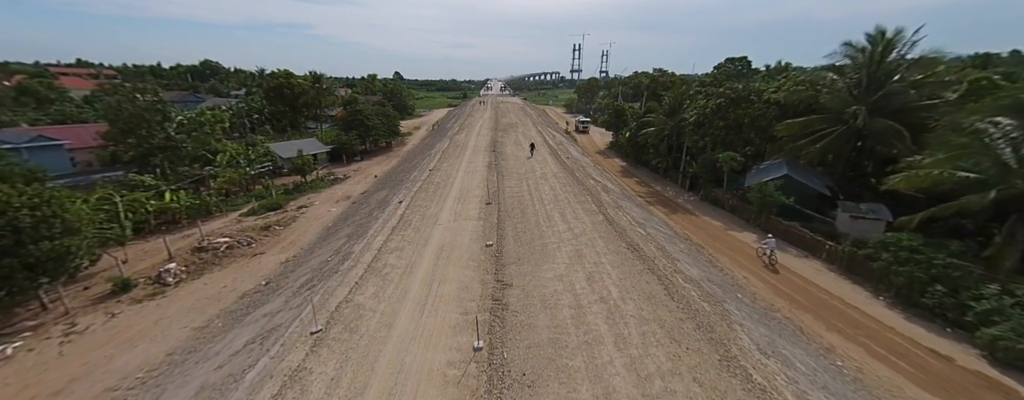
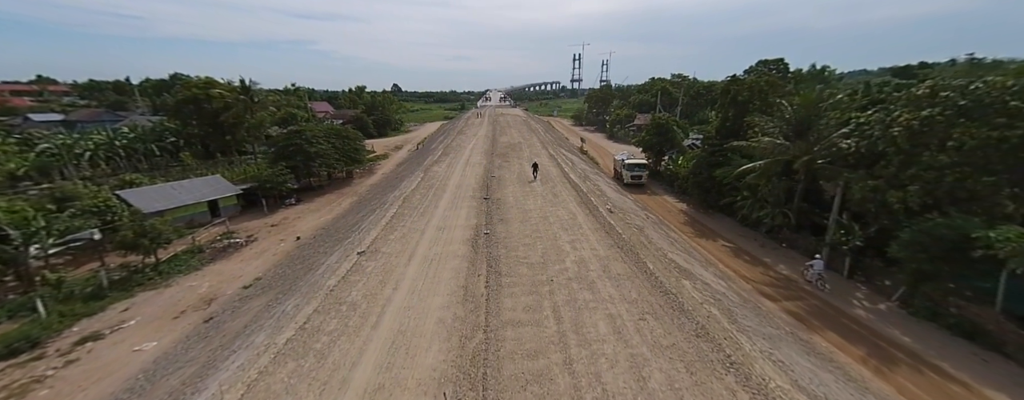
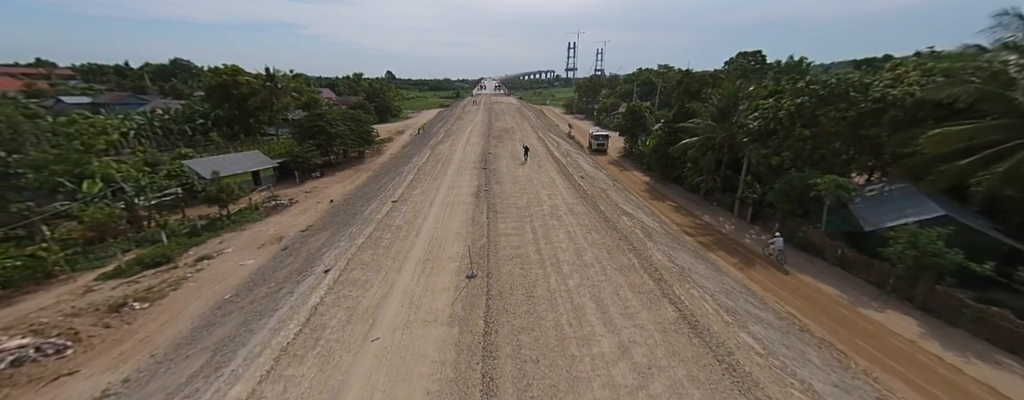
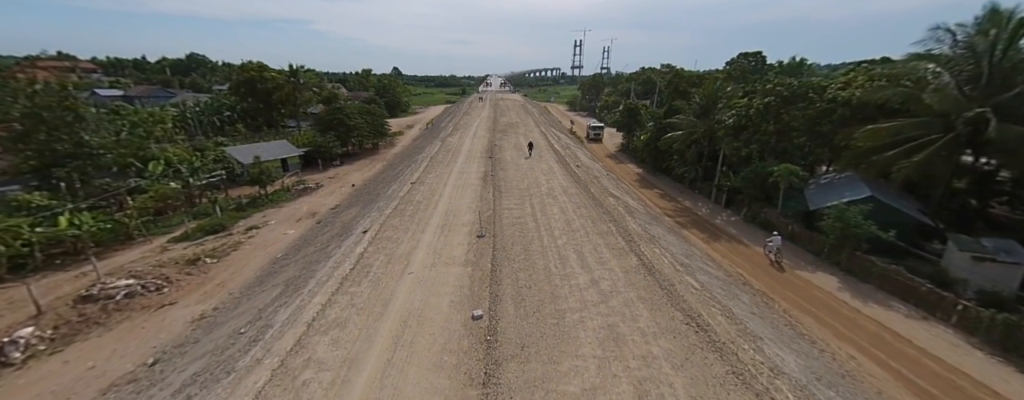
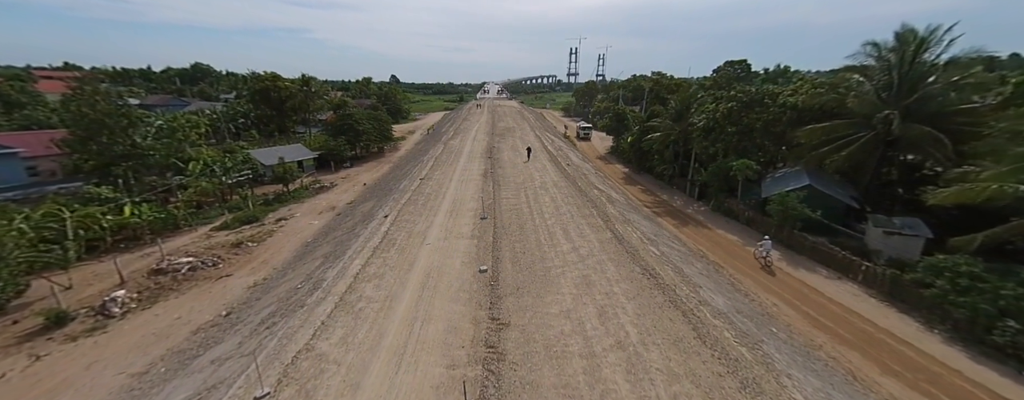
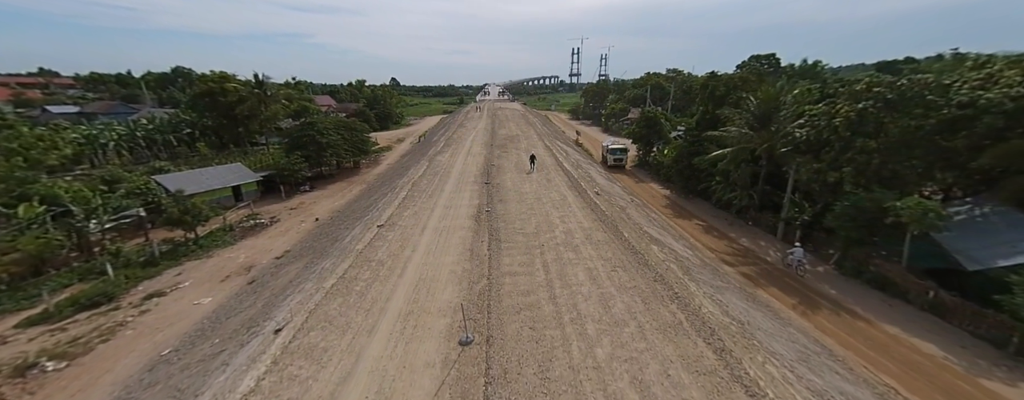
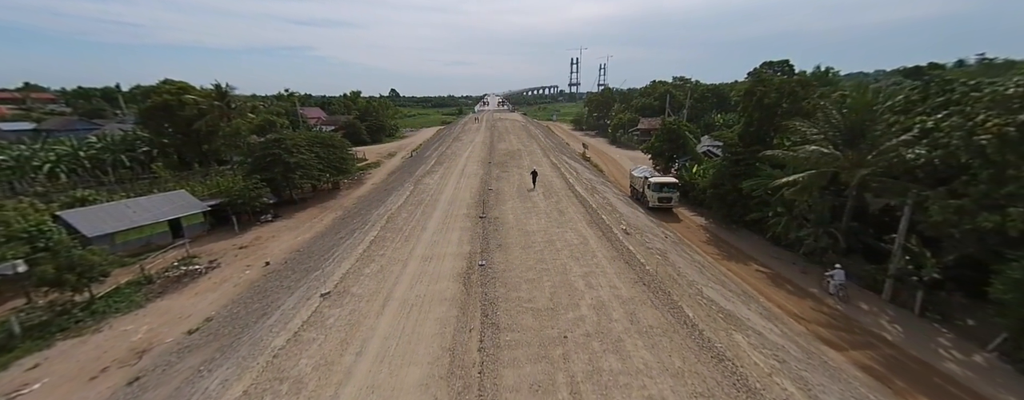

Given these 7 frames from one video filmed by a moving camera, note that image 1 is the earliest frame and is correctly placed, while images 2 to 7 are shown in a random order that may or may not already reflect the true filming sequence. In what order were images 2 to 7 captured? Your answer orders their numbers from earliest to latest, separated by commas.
5, 4, 3, 6, 2, 7
